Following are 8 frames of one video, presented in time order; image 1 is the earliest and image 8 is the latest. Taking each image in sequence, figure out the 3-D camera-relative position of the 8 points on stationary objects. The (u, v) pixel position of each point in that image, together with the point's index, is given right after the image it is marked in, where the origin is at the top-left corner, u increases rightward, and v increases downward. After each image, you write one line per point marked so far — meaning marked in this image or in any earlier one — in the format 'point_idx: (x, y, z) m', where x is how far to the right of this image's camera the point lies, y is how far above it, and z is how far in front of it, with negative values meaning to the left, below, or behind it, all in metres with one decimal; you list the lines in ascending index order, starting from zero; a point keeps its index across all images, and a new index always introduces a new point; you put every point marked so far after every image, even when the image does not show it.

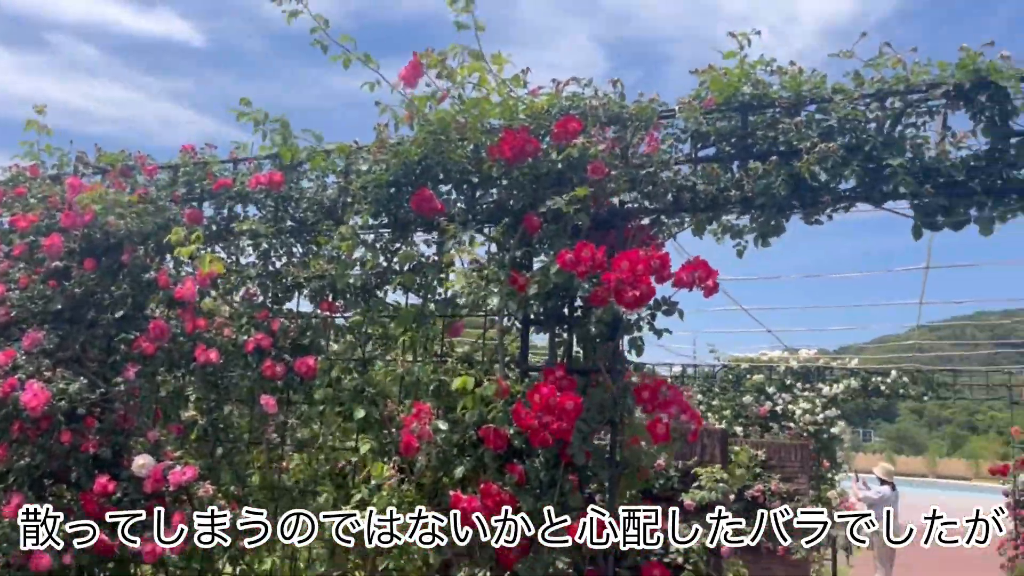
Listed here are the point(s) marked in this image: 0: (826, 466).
0: (+4.7, -2.7, +12.9) m
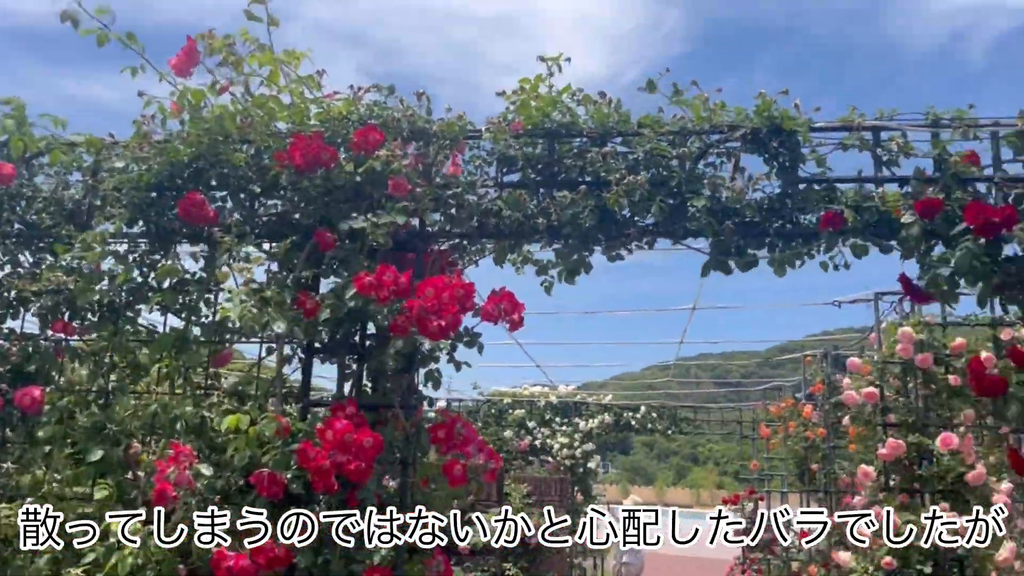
0: (+1.1, -3.3, +13.3) m
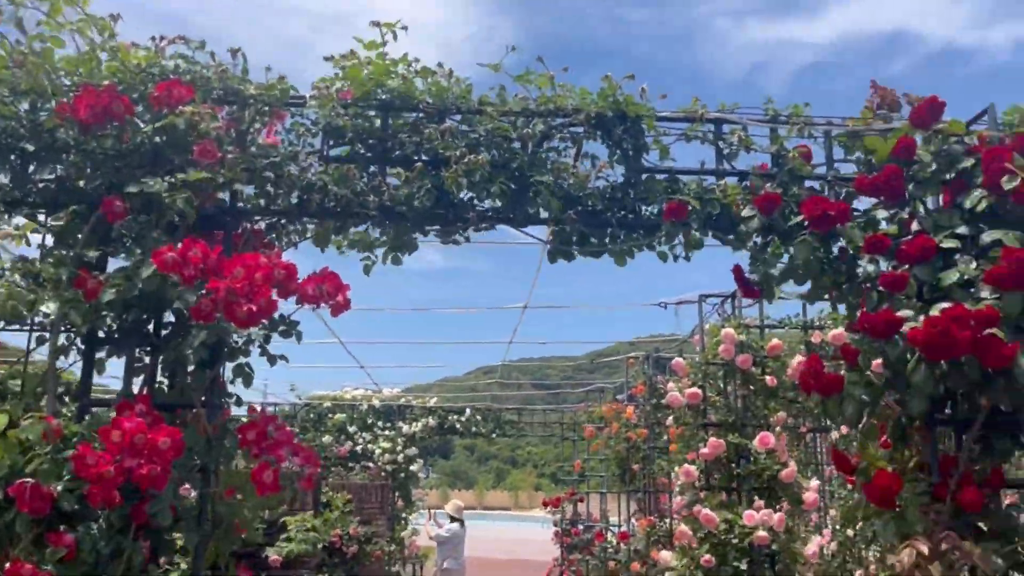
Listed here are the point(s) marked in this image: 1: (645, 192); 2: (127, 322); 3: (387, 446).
0: (-1.7, -3.3, +12.9) m
1: (+0.5, +0.4, +3.1) m
2: (-1.3, -0.1, +2.8) m
3: (-1.9, -2.4, +13.1) m
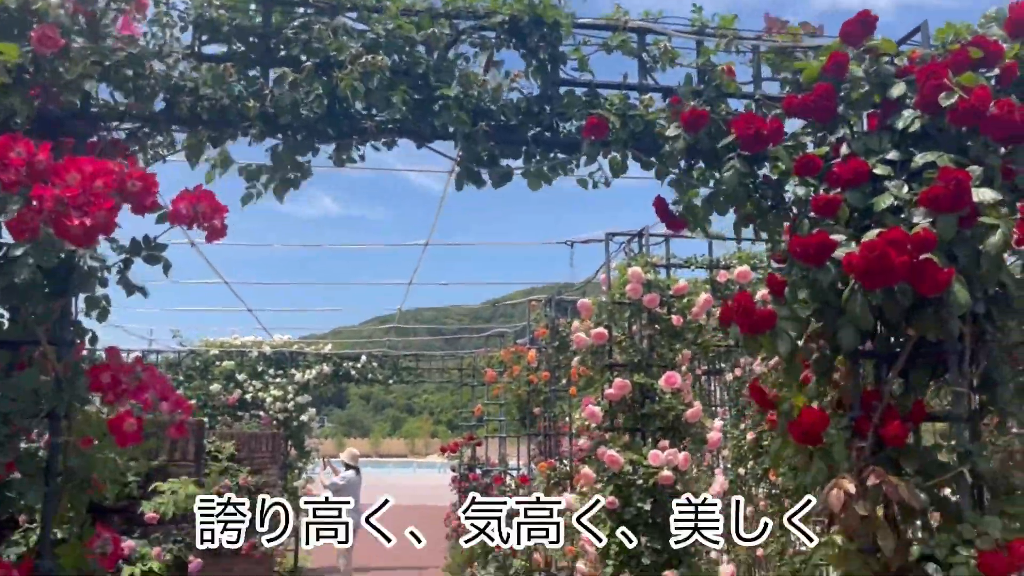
0: (-3.2, -2.5, +12.5) m
1: (+0.2, +0.6, +2.8) m
2: (-1.6, +0.1, +2.3) m
3: (-3.5, -1.6, +12.6) m
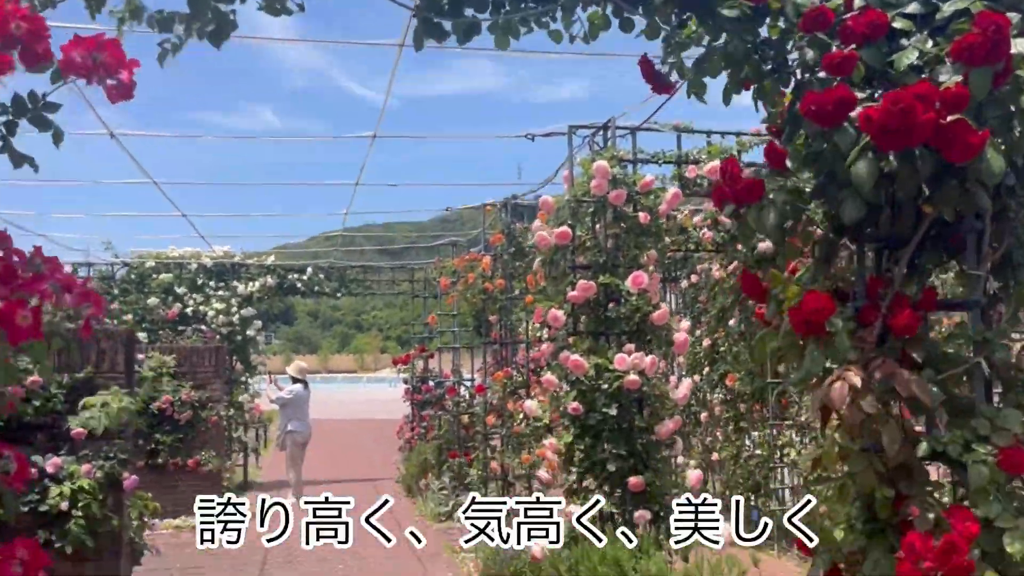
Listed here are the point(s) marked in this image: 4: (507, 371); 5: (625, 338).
0: (-3.9, -1.2, +12.1) m
1: (+0.1, +1.0, +2.4) m
2: (-1.6, +0.4, +1.9) m
3: (-4.1, -0.3, +12.1) m
4: (0.0, -0.7, +7.5) m
5: (+0.7, -0.3, +5.1) m
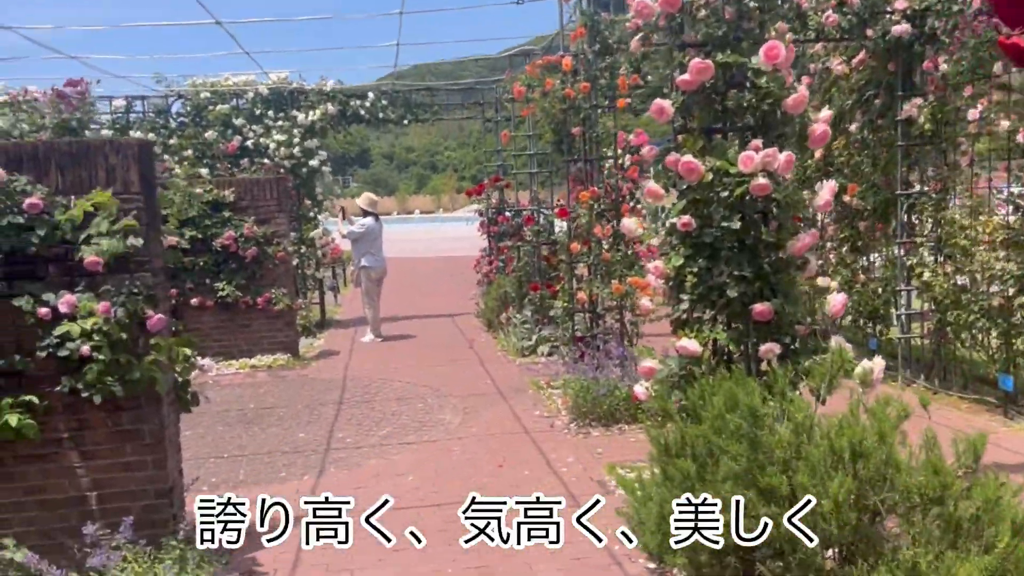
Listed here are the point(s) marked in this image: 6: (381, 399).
0: (-2.8, +1.1, +11.5) m
1: (+0.2, +1.4, +1.2) m
2: (-1.5, +0.8, +1.0) m
3: (-3.1, +2.0, +11.3) m
4: (+0.6, +0.8, +6.6) m
5: (+1.1, +0.7, +4.0) m
6: (-1.1, -1.0, +7.2) m
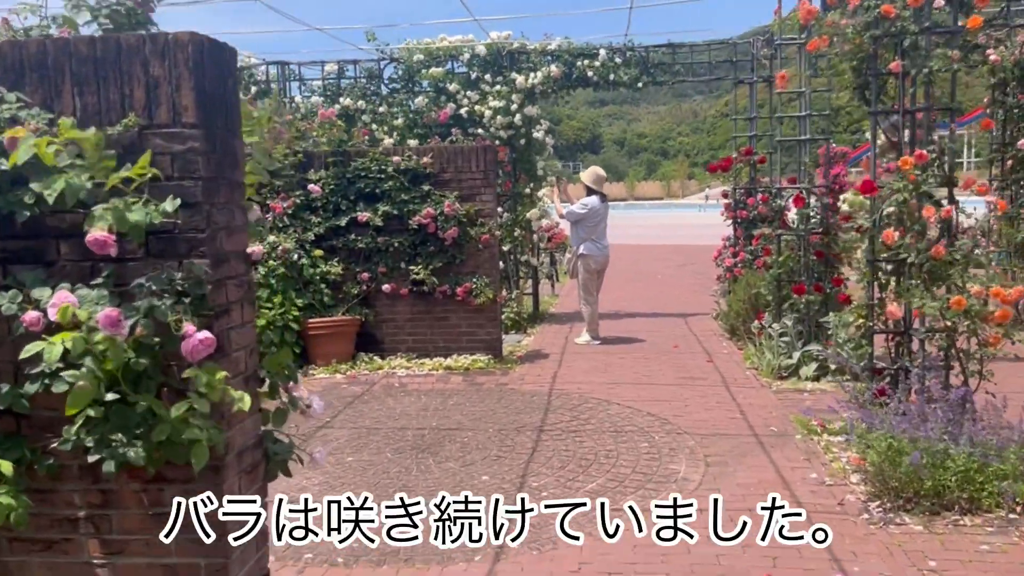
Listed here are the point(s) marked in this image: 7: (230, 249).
0: (+0.1, +1.3, +10.0) m
1: (+0.4, +1.3, -0.7) m
2: (-1.4, +0.8, -0.5) m
3: (-0.2, +2.1, +9.9) m
4: (+2.1, +0.7, +4.4) m
5: (+1.9, +0.6, +1.8) m
6: (+0.5, -0.9, +5.5) m
7: (-0.8, +0.1, +2.4) m
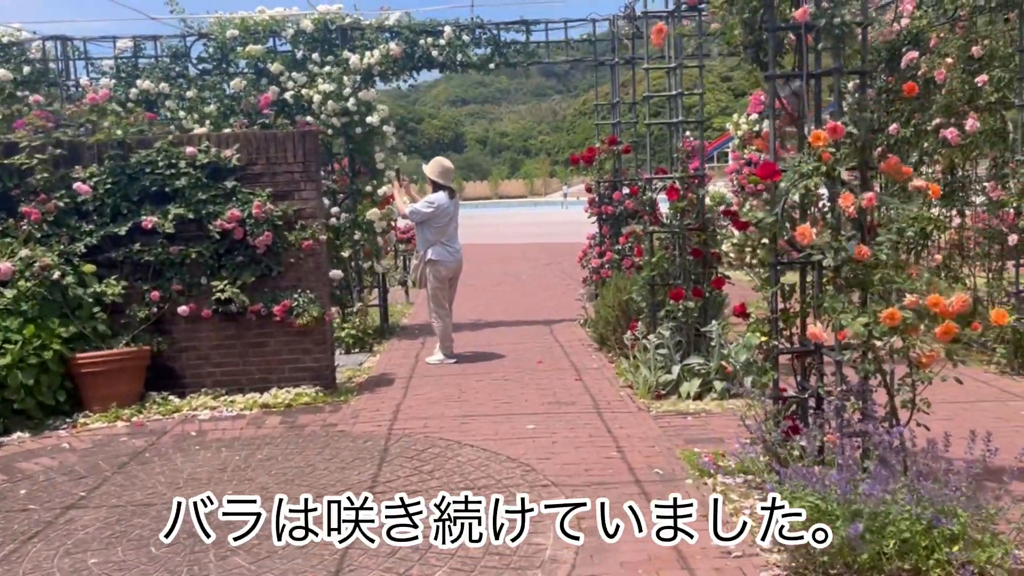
0: (-1.6, +1.2, +8.7) m
1: (+0.3, +1.3, -1.8) m
2: (-1.4, +0.6, -1.9) m
3: (-1.8, +2.0, +8.6) m
4: (+1.3, +0.7, +3.5) m
5: (+1.5, +0.6, +0.9) m
6: (-0.4, -1.0, +4.3) m
7: (-1.2, 0.0, +1.0) m
